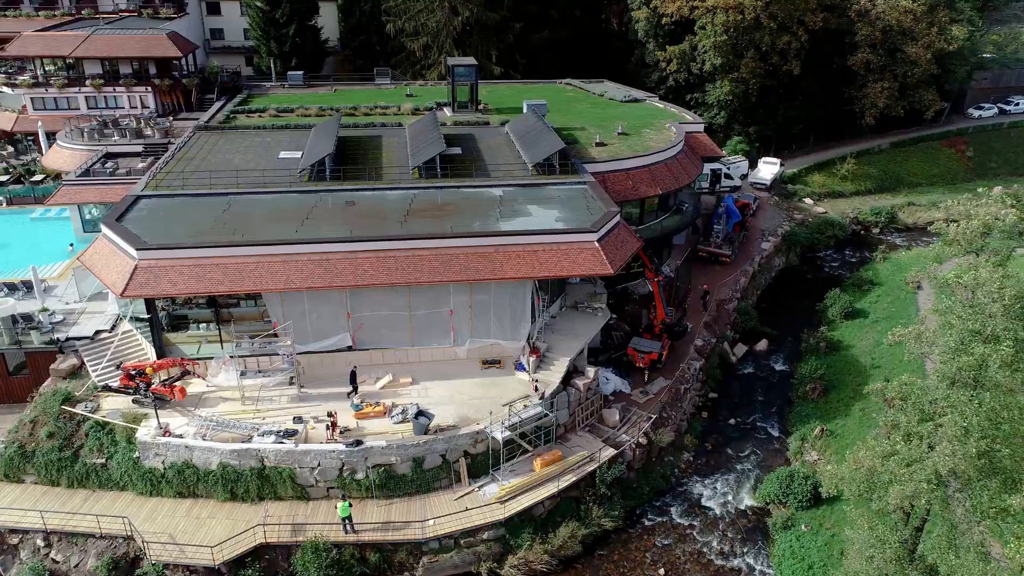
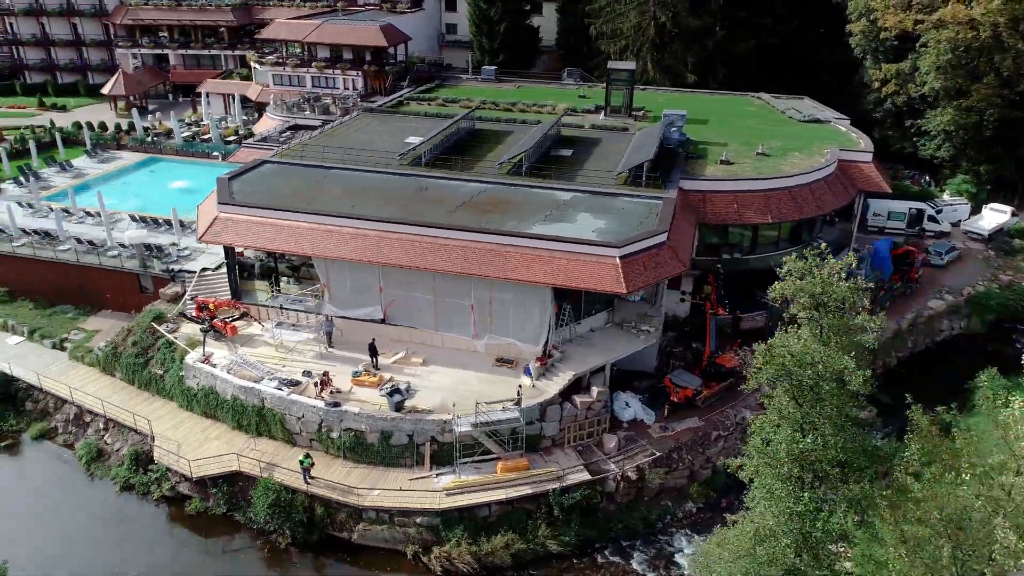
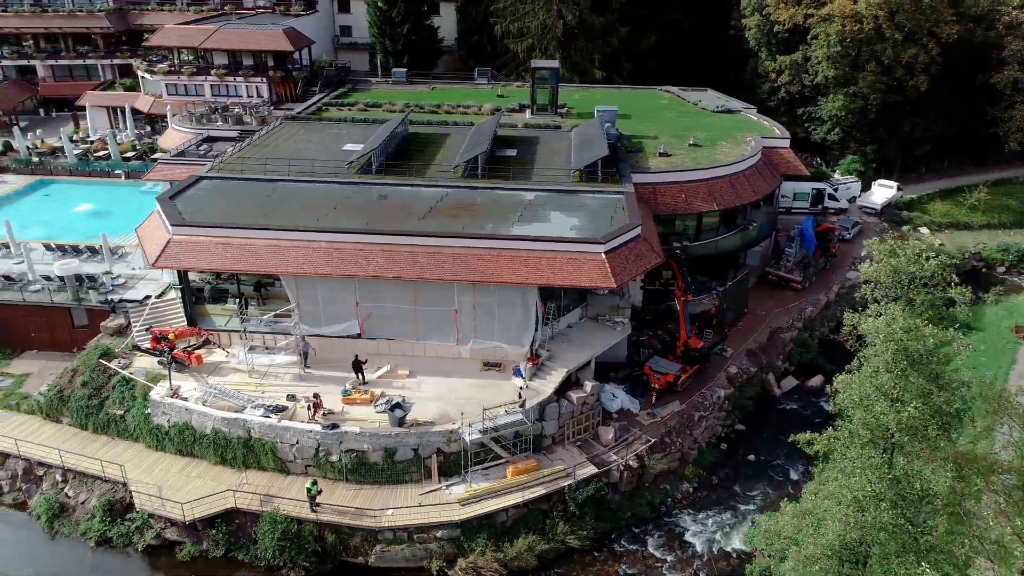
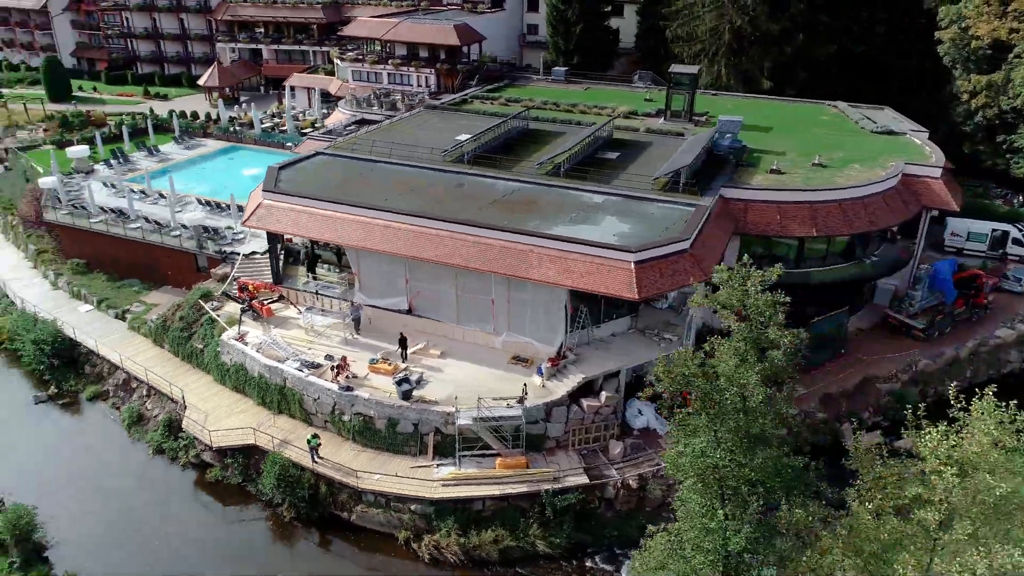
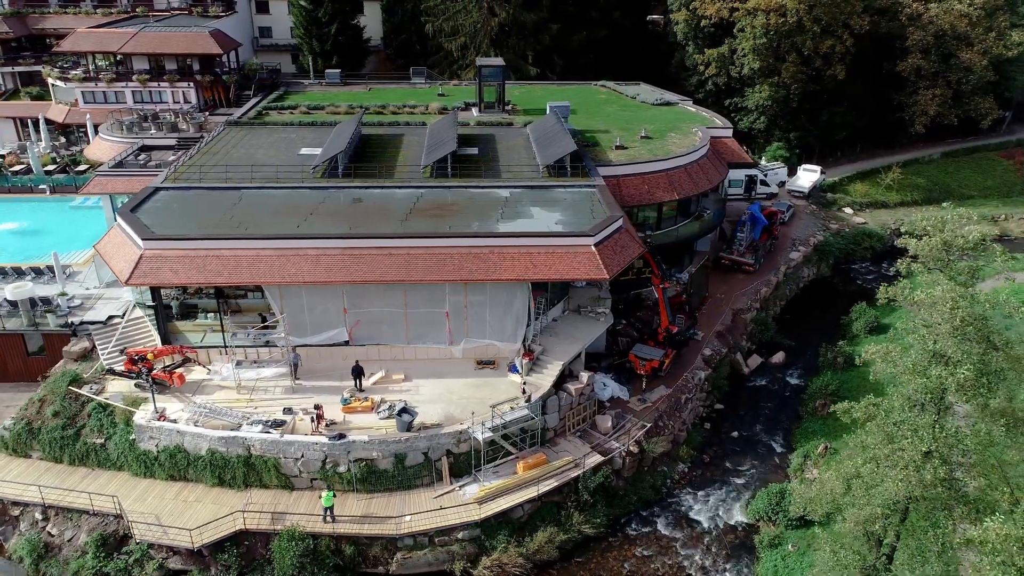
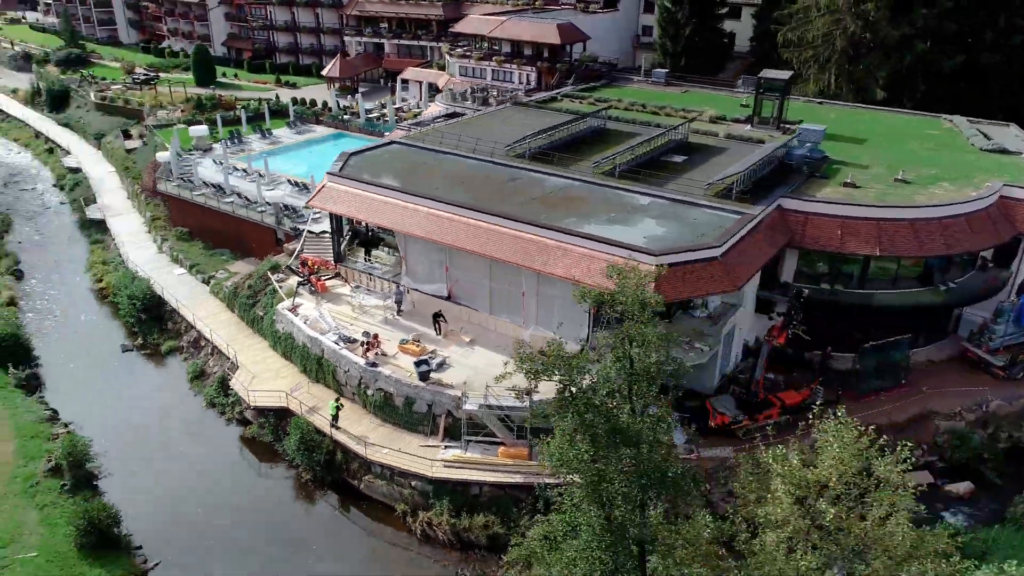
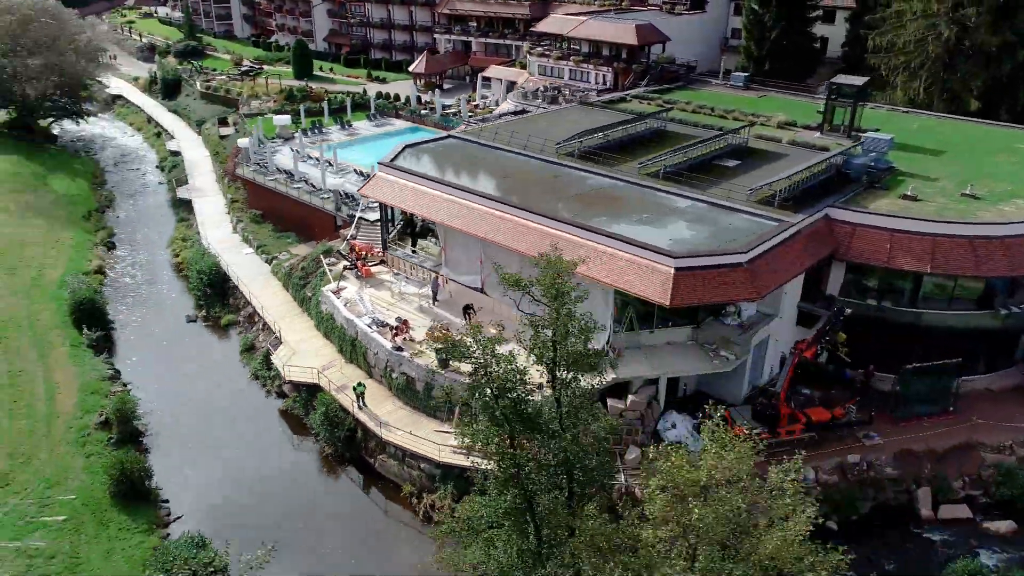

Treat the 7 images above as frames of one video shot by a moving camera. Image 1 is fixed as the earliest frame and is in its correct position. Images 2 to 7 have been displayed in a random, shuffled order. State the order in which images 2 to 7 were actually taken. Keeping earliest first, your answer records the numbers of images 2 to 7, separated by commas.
5, 3, 2, 4, 6, 7
